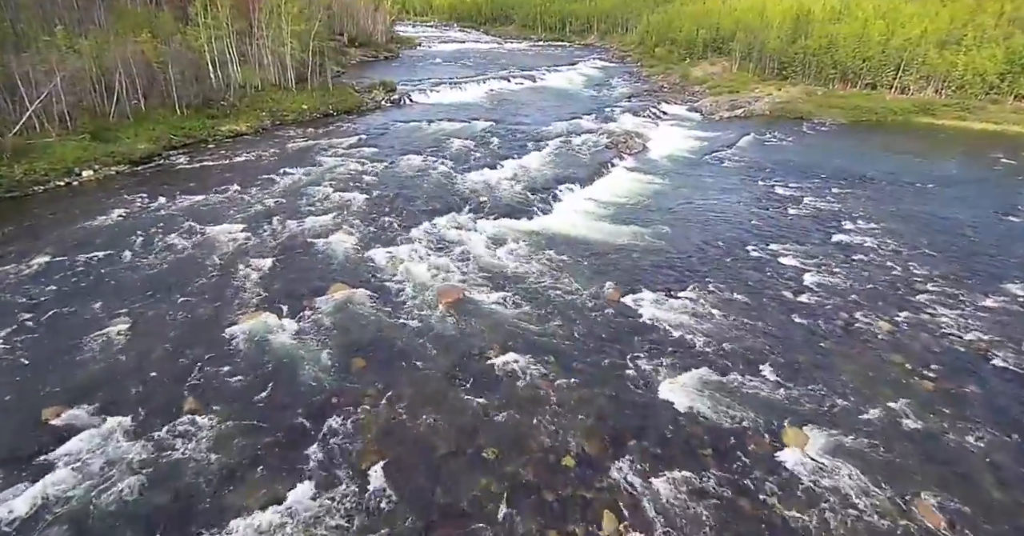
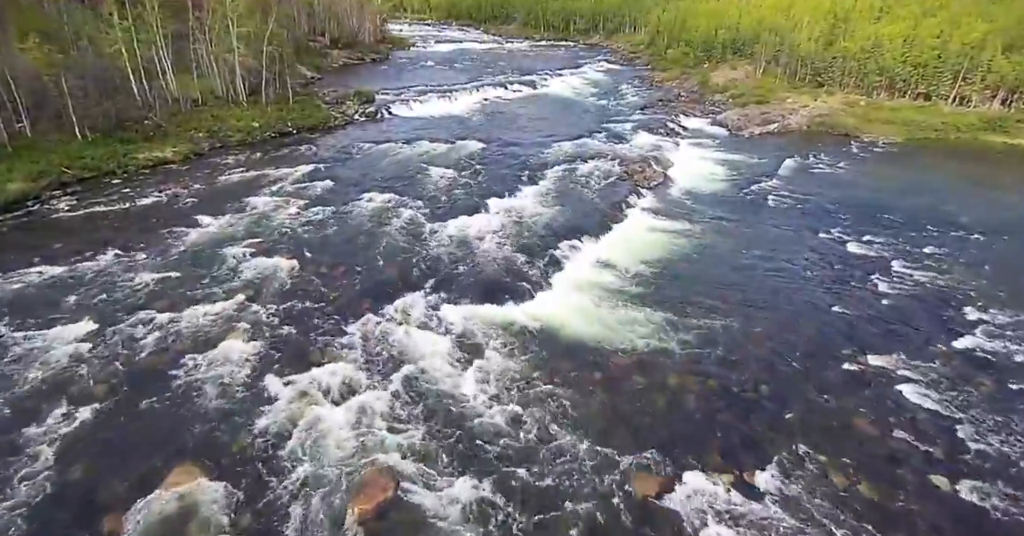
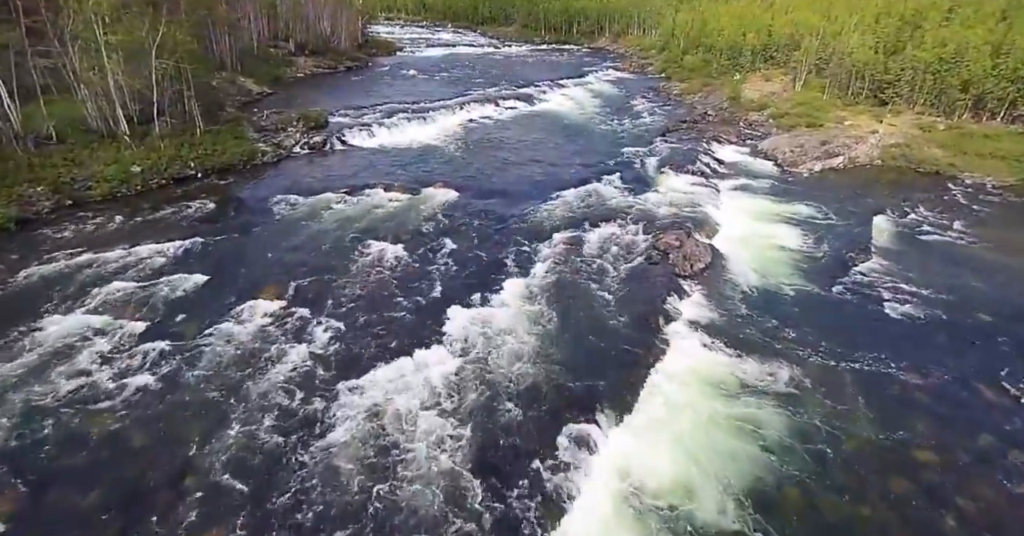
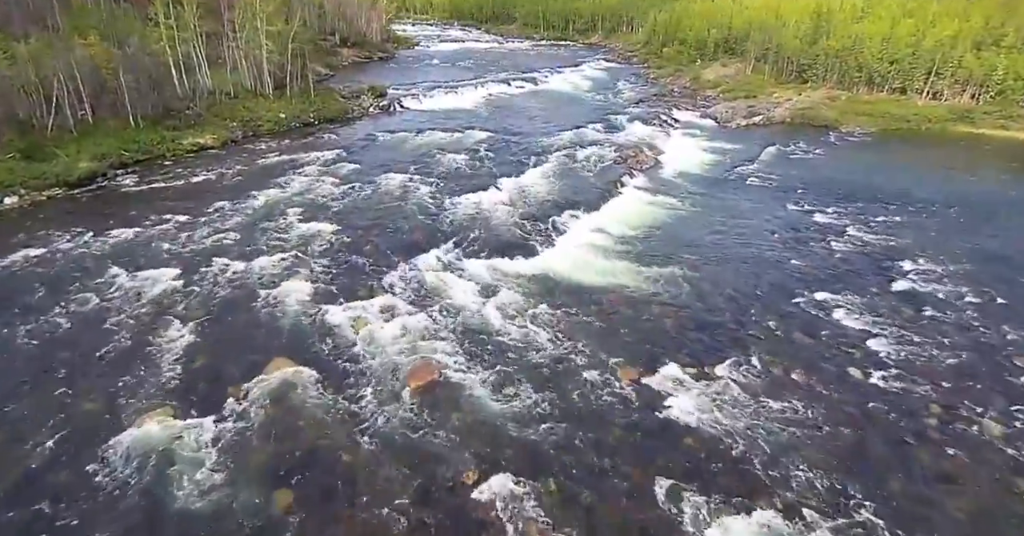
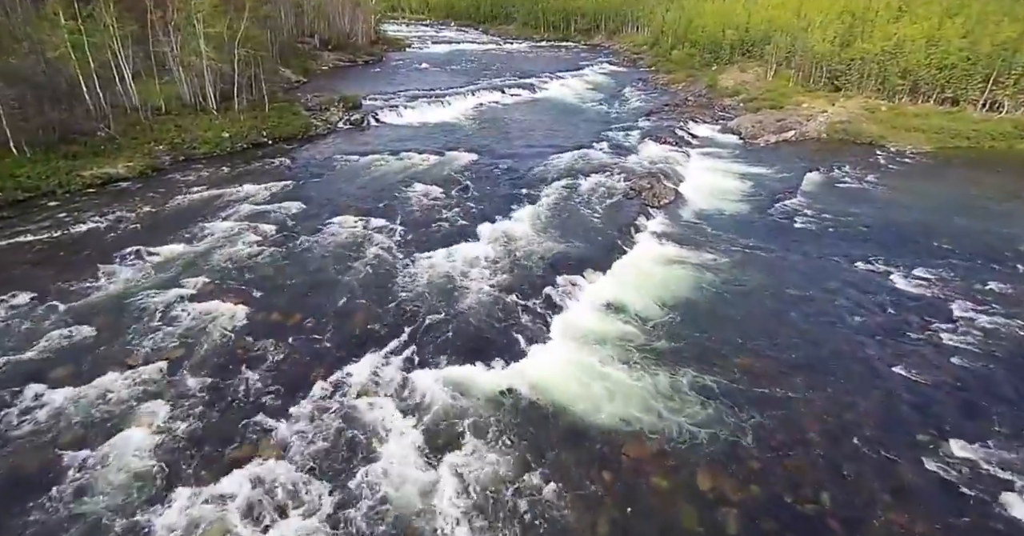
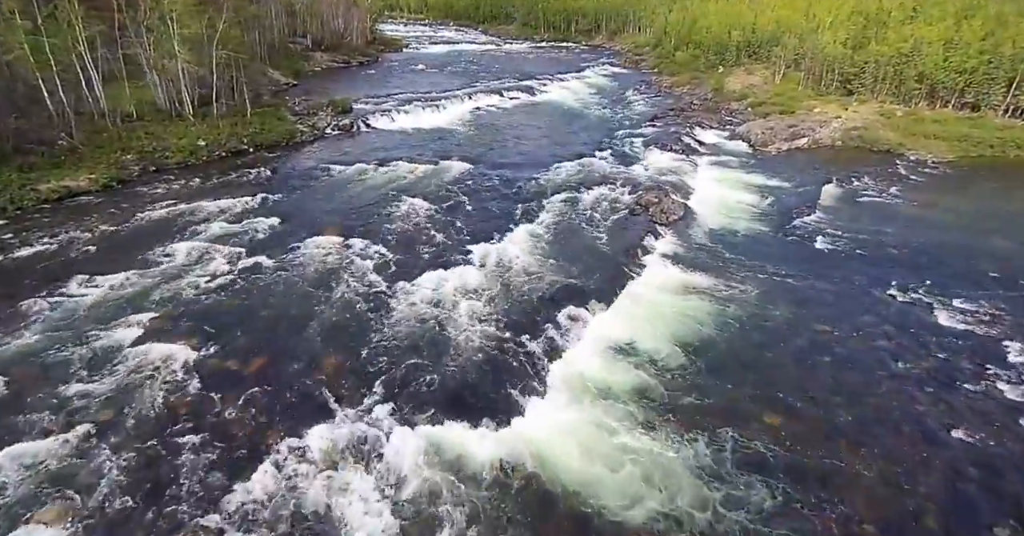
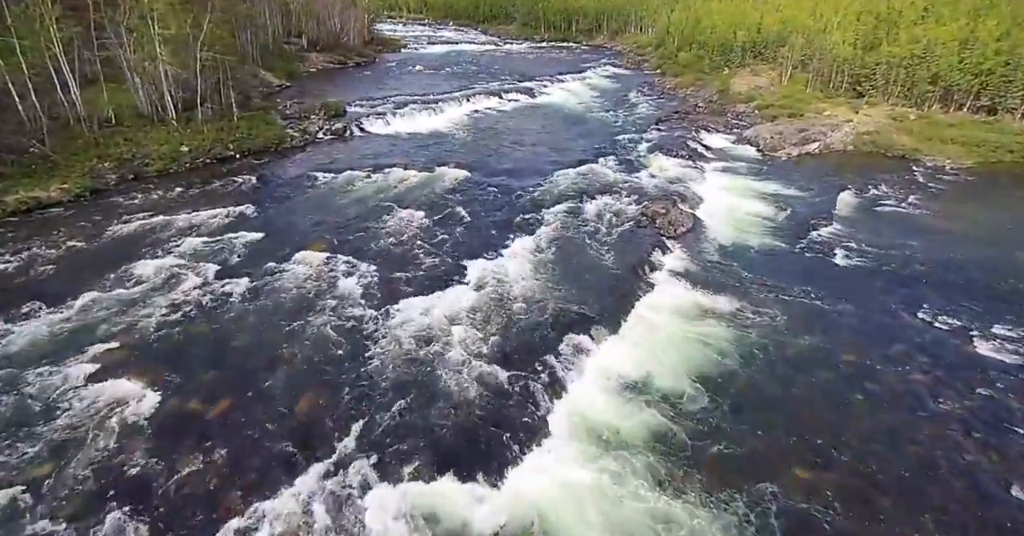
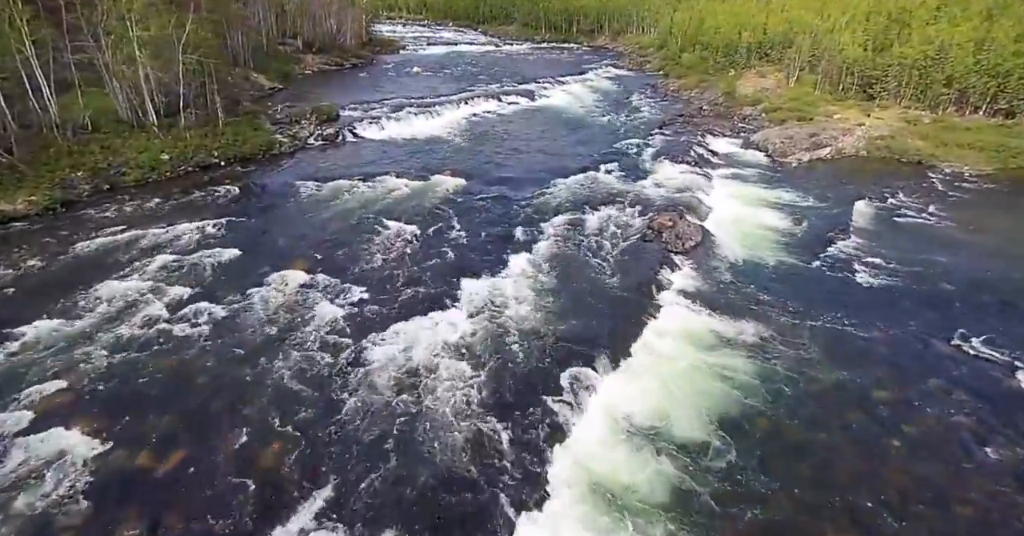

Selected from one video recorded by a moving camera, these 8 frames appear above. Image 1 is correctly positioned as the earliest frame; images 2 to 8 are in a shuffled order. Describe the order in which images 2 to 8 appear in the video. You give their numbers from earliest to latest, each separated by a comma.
4, 2, 5, 6, 7, 8, 3
